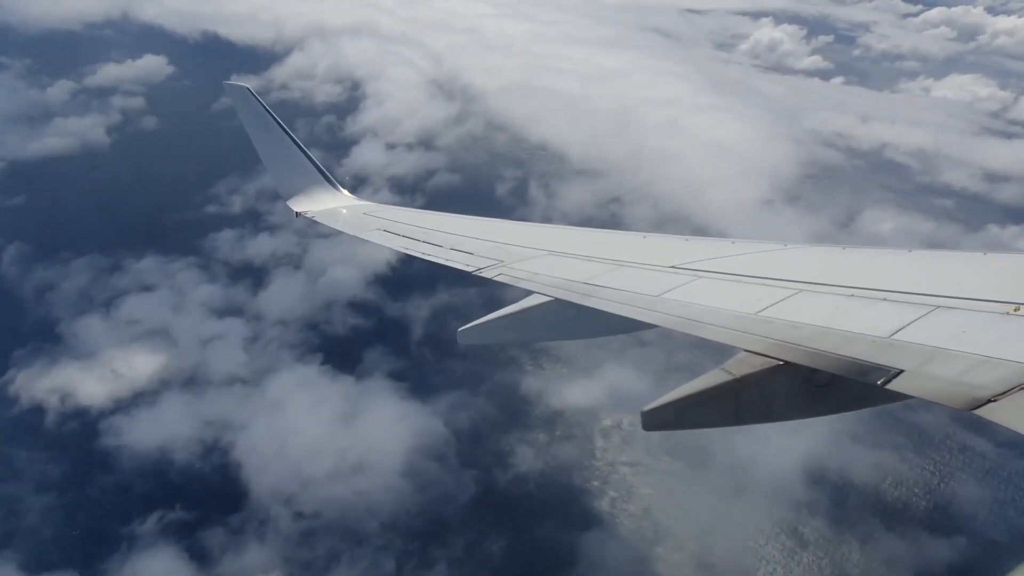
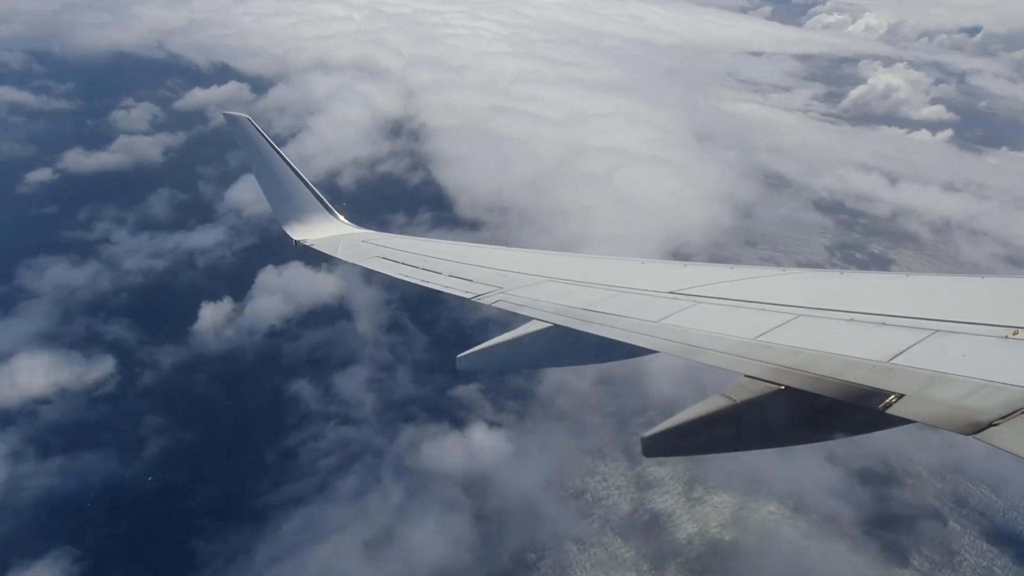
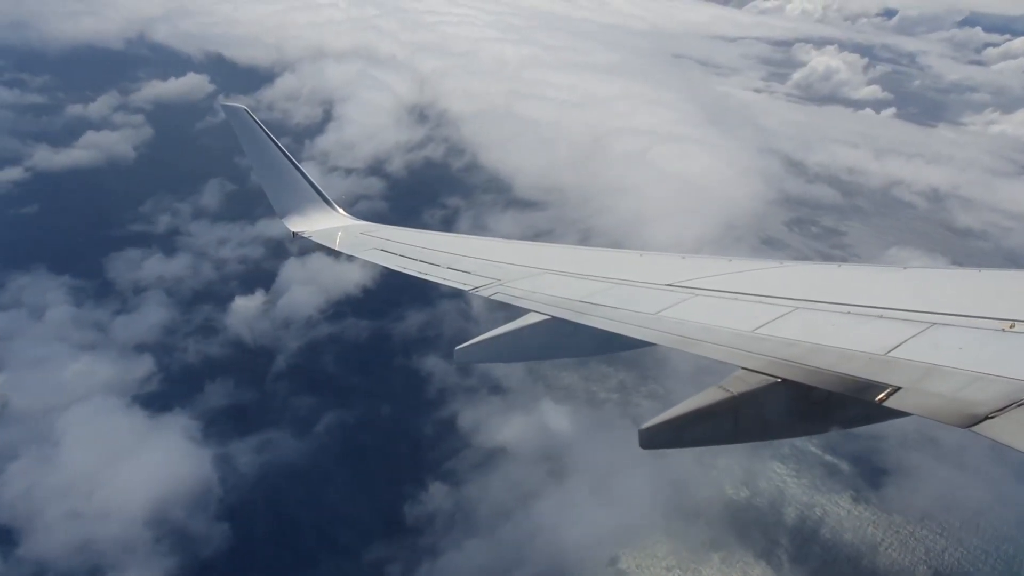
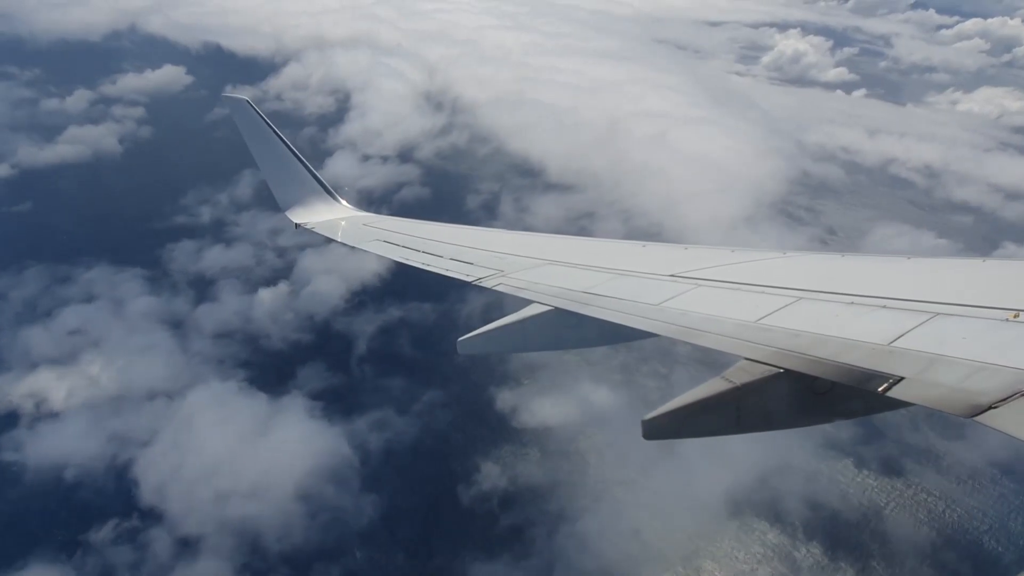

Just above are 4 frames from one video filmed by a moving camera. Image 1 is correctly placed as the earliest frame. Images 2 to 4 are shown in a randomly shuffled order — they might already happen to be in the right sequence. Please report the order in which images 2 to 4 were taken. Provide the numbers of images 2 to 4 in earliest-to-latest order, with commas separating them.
4, 3, 2
